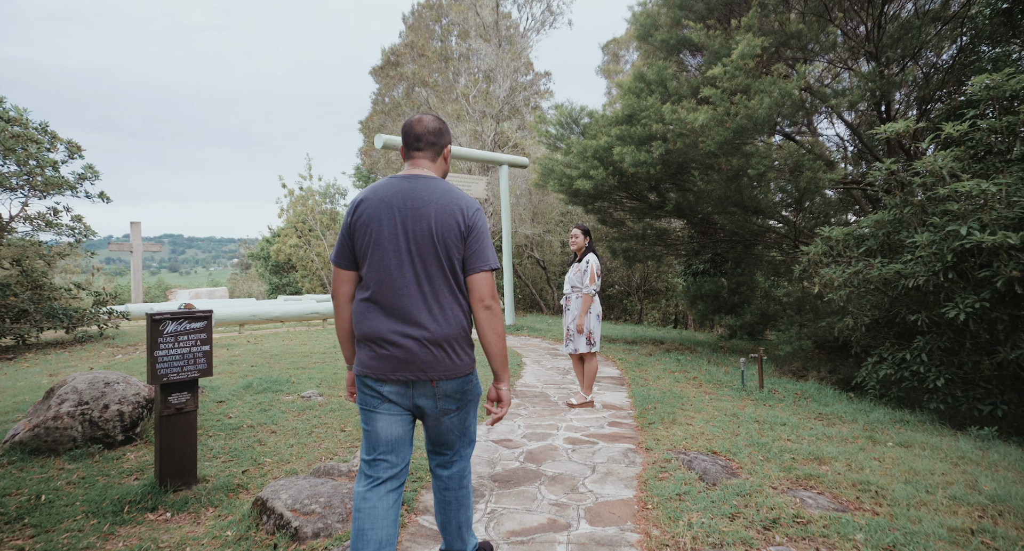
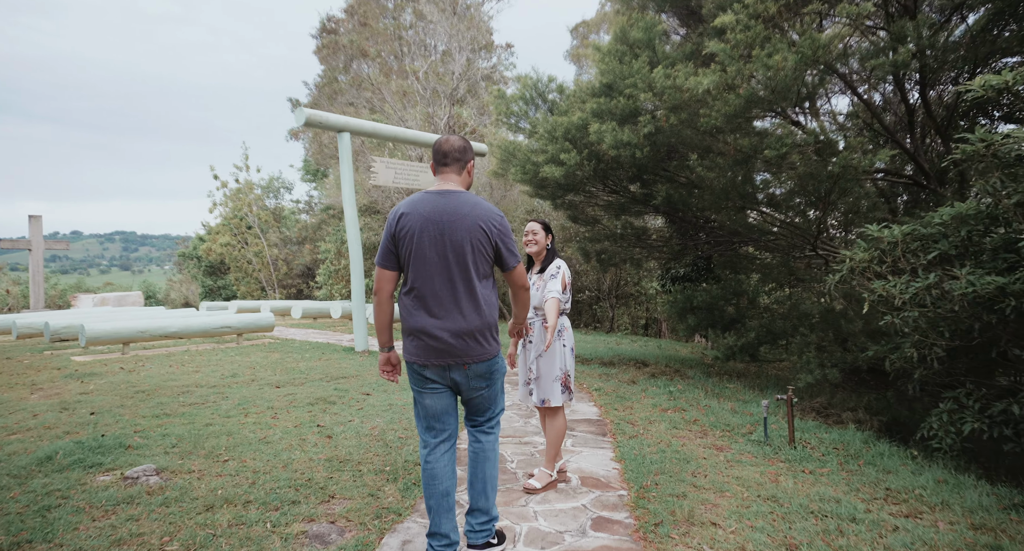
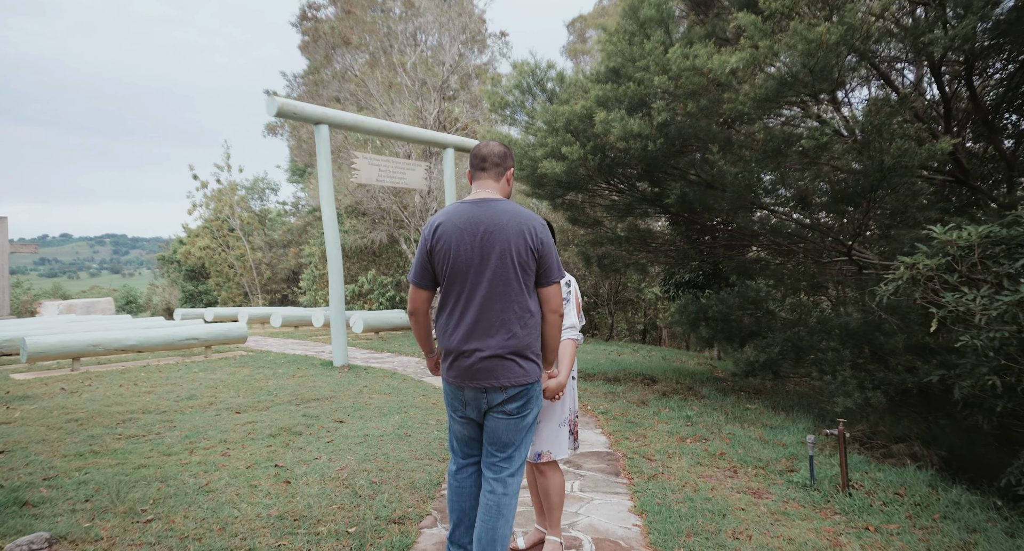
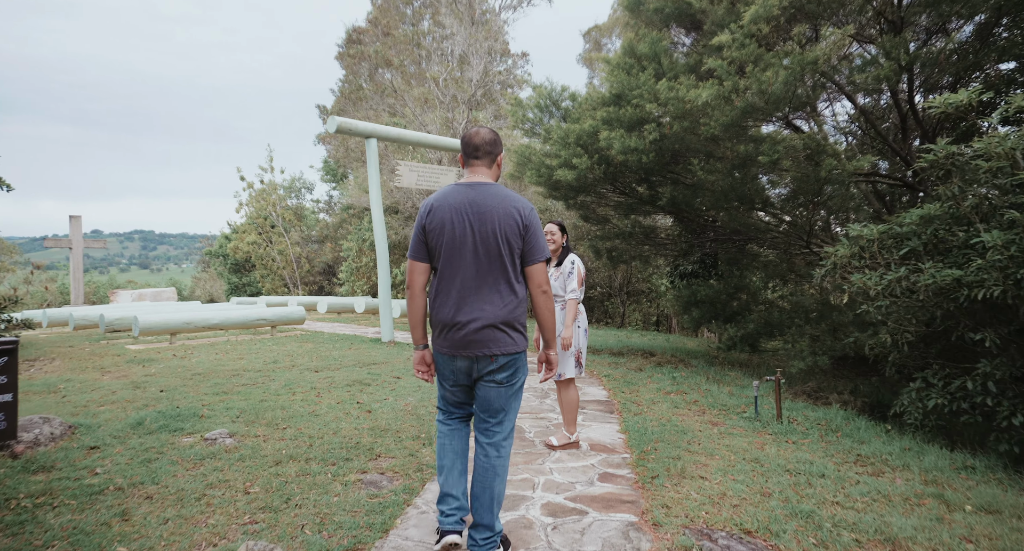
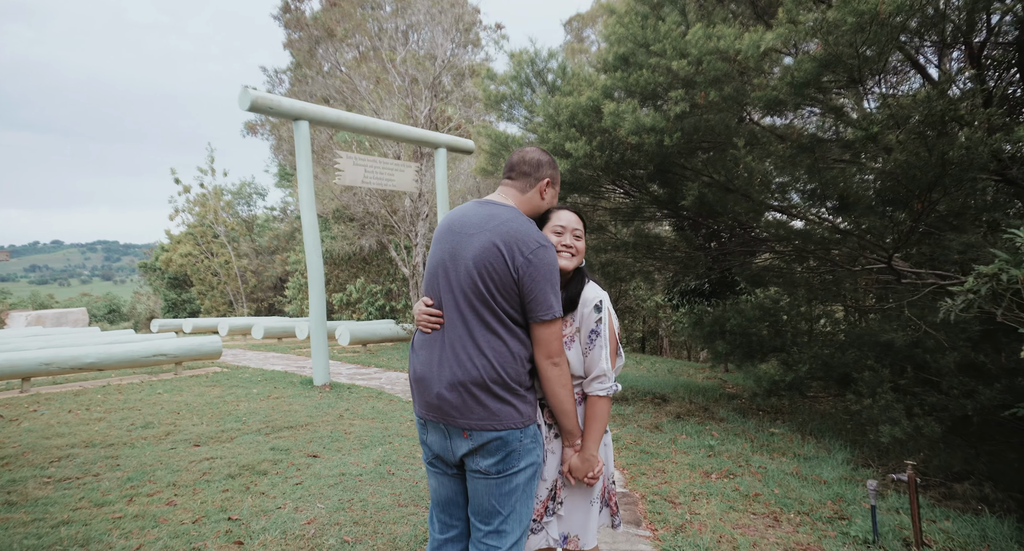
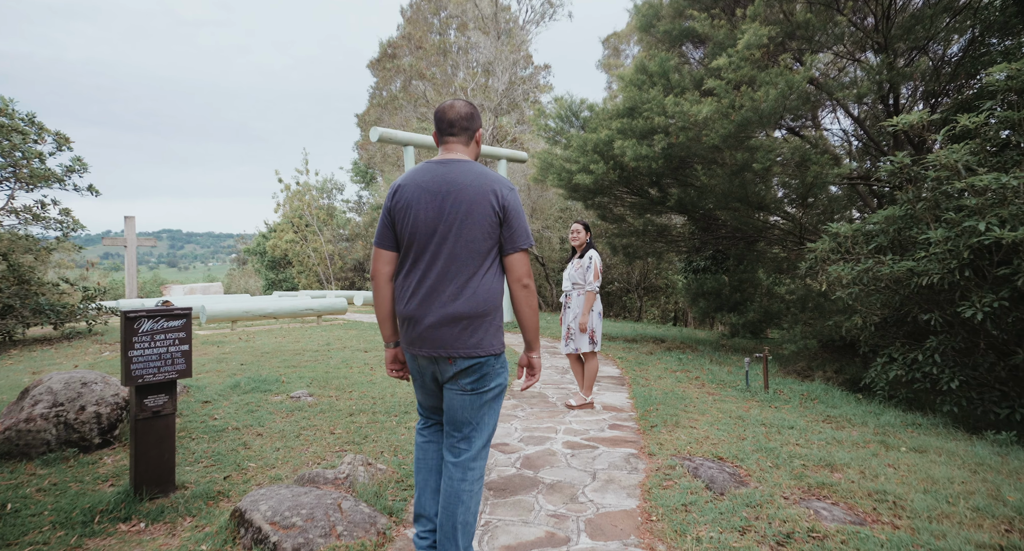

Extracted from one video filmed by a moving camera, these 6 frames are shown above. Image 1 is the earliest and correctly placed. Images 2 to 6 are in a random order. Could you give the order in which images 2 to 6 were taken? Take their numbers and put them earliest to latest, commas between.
6, 4, 2, 3, 5
